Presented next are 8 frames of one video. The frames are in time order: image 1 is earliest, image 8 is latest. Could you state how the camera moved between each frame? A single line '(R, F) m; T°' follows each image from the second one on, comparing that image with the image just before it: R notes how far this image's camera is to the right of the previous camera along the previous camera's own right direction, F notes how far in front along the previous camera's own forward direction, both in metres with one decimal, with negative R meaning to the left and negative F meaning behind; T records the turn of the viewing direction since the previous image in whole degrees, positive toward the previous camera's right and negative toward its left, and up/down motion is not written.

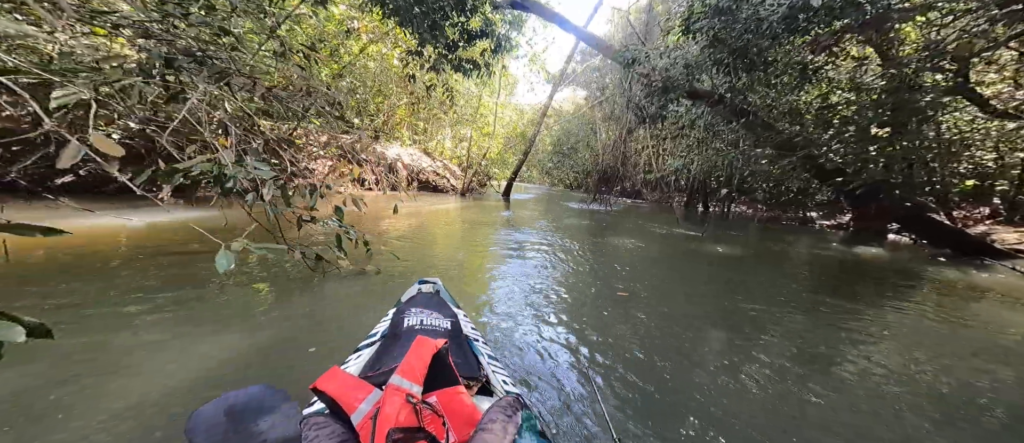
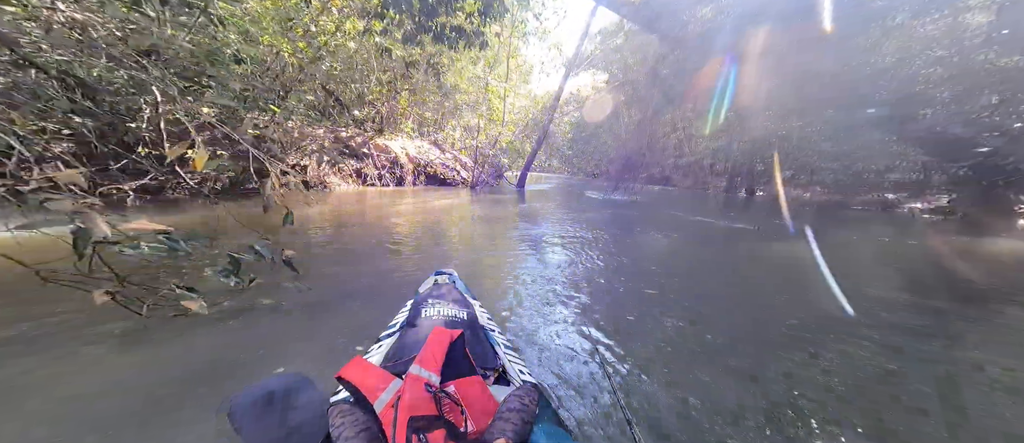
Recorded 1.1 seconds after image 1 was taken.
(+0.2, +0.6) m; -4°
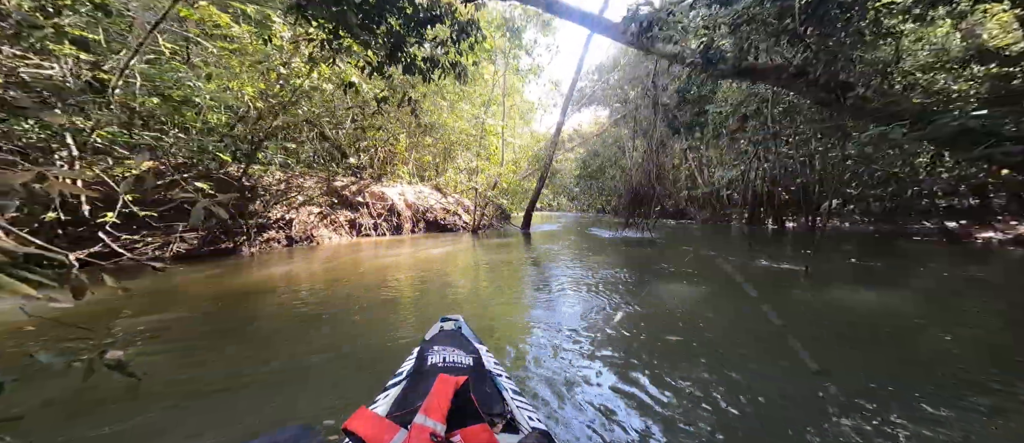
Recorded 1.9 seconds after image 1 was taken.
(+0.2, +0.4) m; -2°
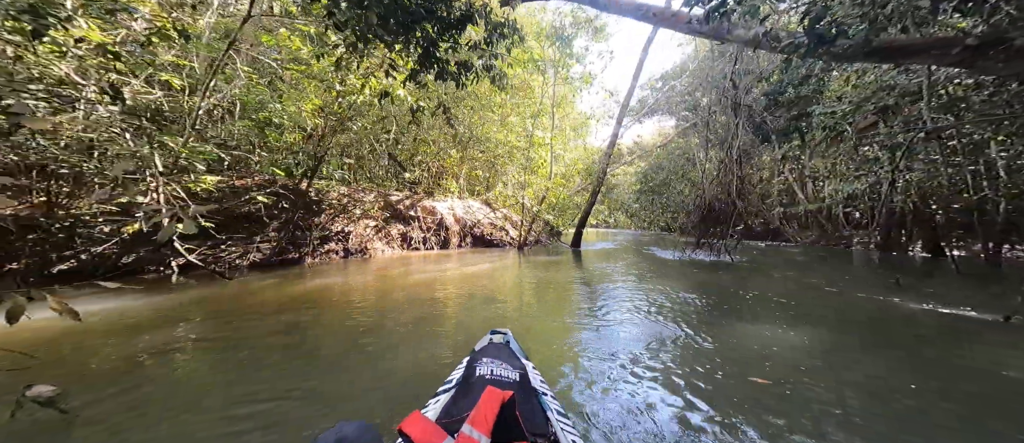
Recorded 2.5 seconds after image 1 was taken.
(+0.1, +0.3) m; -10°
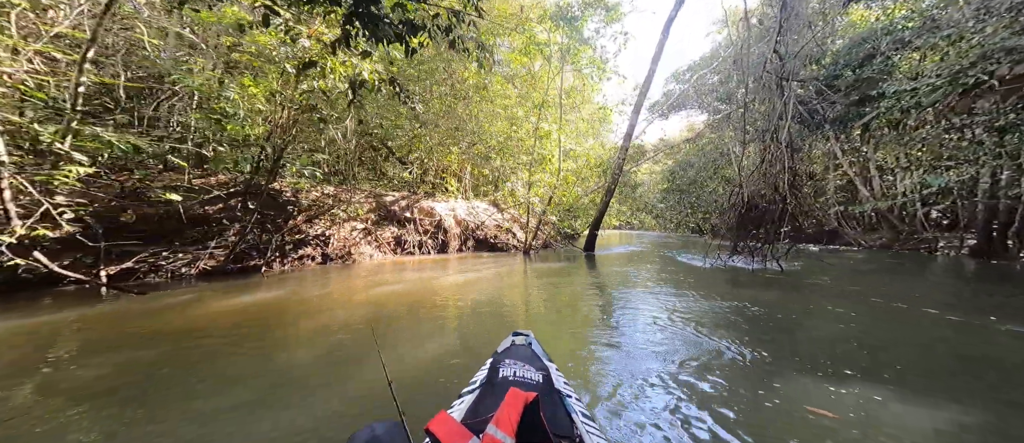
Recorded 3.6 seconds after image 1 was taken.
(+0.3, +0.5) m; -4°
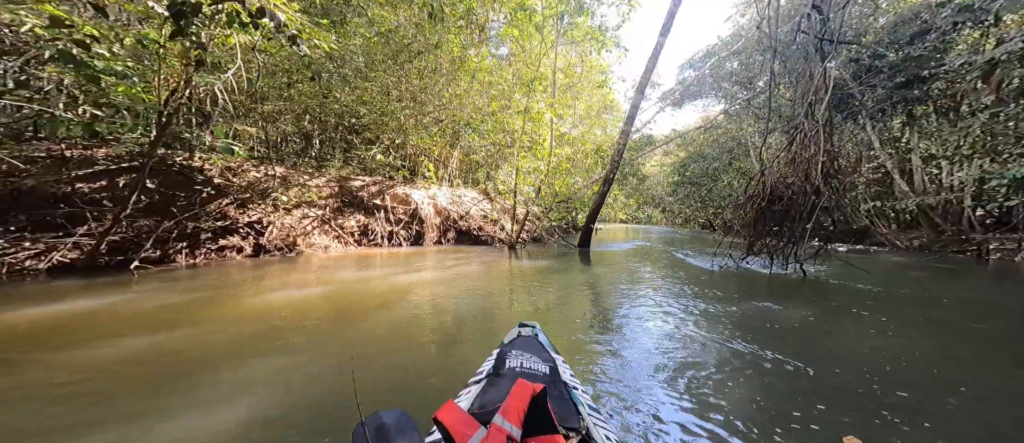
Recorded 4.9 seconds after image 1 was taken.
(+0.4, +0.6) m; -2°
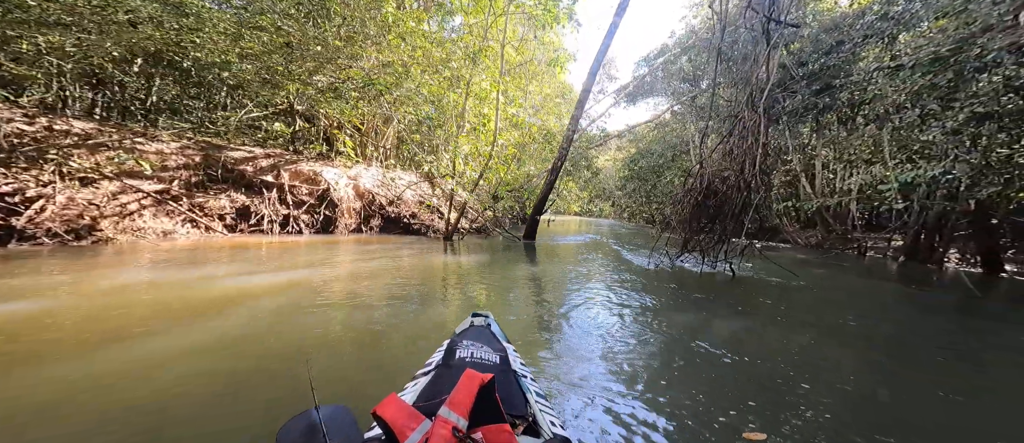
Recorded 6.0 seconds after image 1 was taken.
(+0.3, +0.6) m; +8°
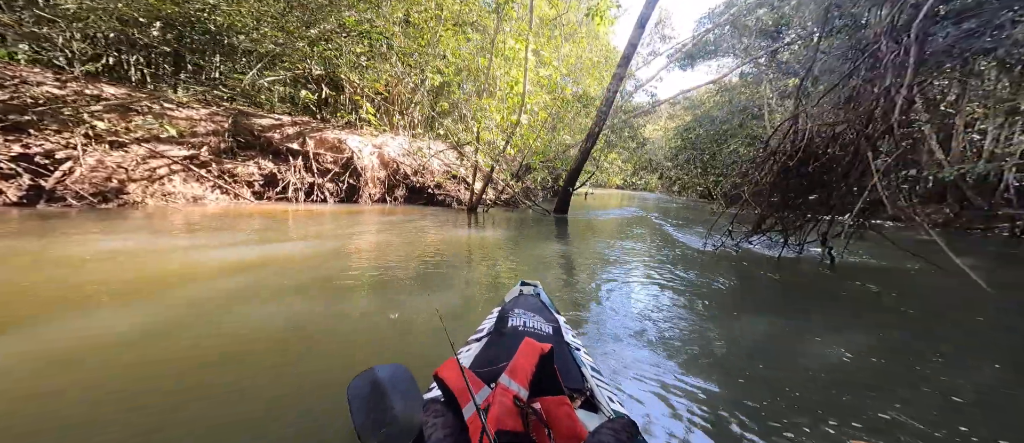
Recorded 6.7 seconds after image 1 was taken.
(+0.2, +0.2) m; -7°
